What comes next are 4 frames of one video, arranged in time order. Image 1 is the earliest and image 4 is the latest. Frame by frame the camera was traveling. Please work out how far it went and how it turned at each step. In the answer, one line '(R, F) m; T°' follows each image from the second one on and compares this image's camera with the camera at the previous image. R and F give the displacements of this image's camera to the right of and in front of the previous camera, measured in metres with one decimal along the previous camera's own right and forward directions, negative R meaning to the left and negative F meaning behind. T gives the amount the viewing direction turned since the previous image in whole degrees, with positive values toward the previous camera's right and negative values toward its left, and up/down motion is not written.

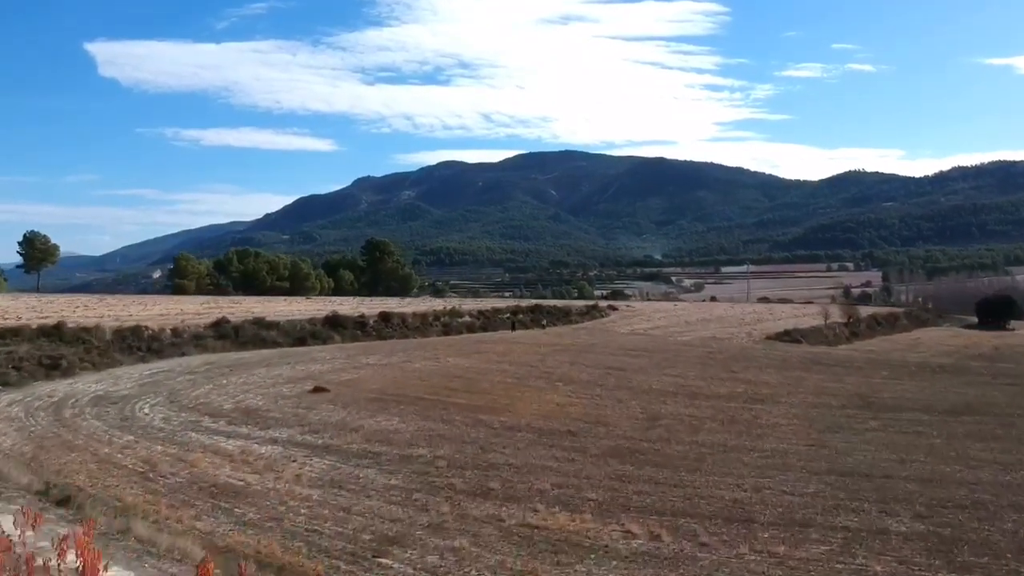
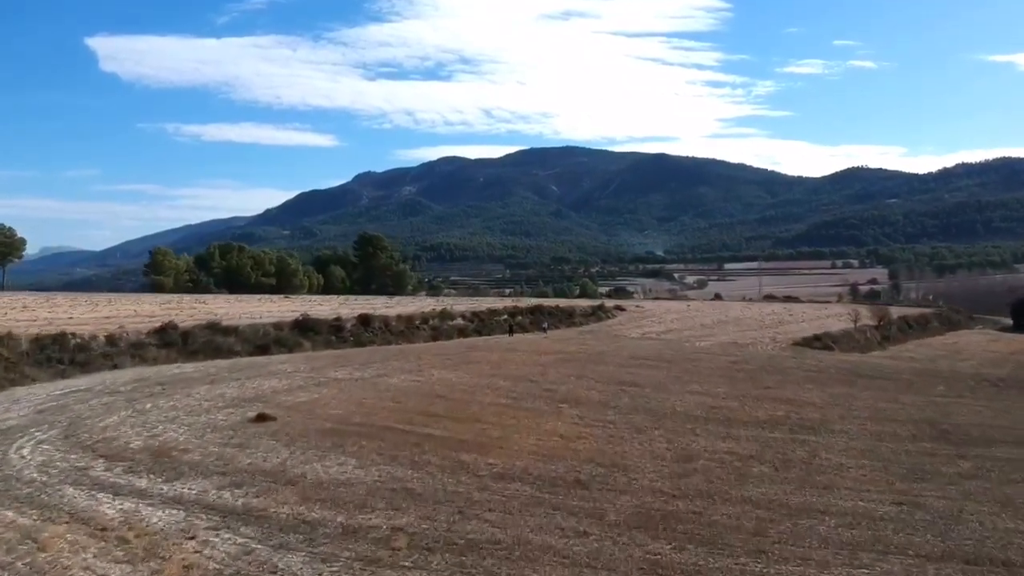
(+0.2, +5.5) m; 0°
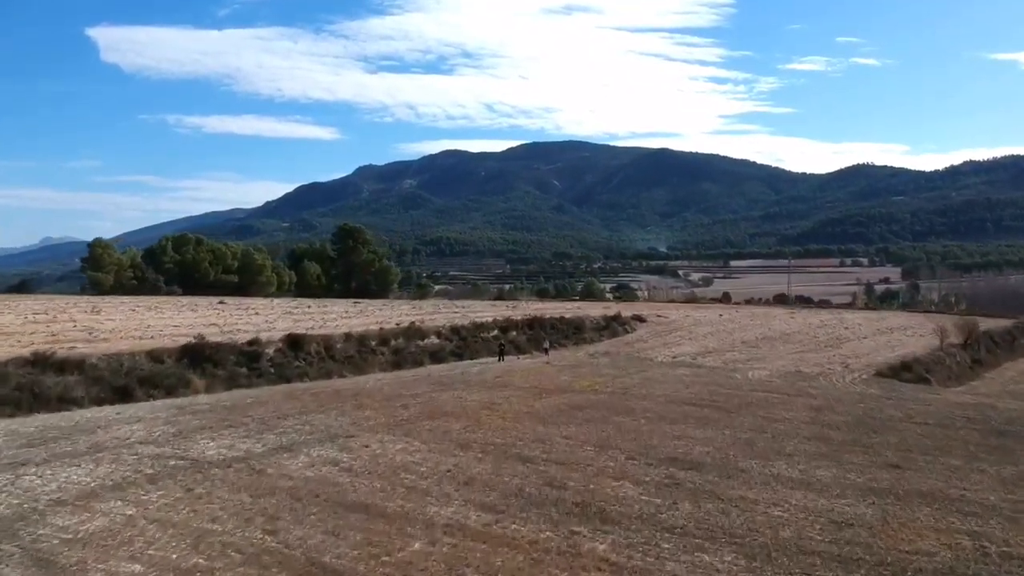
(+0.3, +11.7) m; 0°
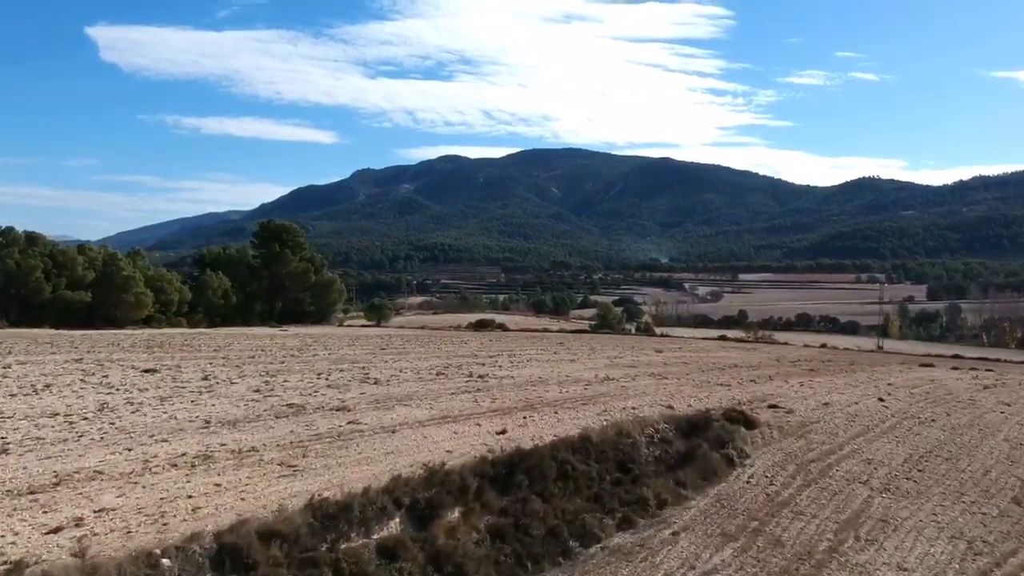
(+0.8, +26.2) m; 0°
